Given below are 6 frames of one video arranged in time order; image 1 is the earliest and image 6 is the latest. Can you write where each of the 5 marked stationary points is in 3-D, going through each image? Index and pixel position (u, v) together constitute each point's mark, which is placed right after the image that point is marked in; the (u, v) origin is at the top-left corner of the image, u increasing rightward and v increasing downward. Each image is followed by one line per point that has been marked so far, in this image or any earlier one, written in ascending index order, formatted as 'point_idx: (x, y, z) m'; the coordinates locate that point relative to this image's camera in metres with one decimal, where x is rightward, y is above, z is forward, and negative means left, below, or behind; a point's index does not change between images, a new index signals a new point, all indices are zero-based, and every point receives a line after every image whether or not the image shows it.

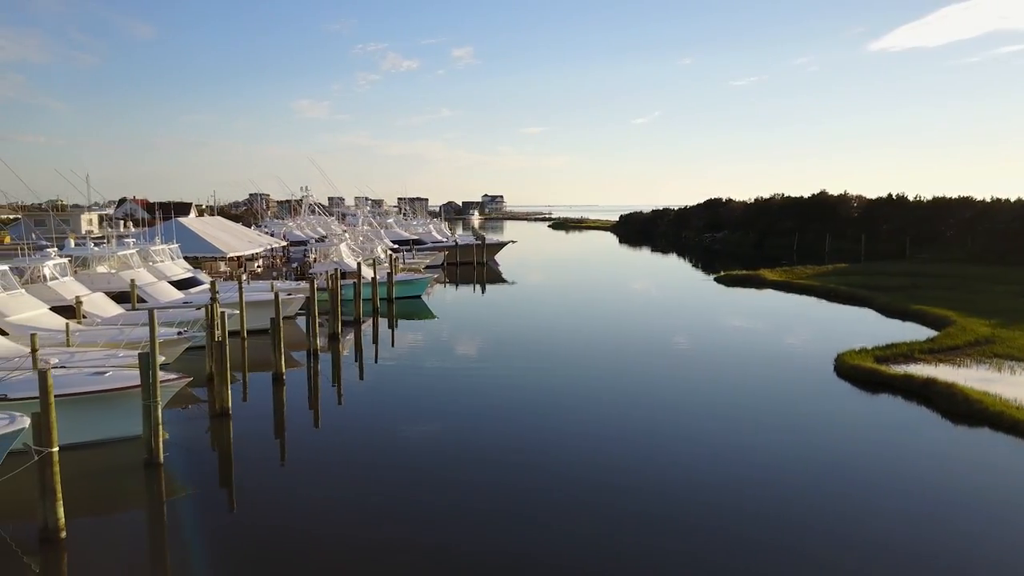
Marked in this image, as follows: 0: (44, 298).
0: (-12.9, -0.2, +18.8) m
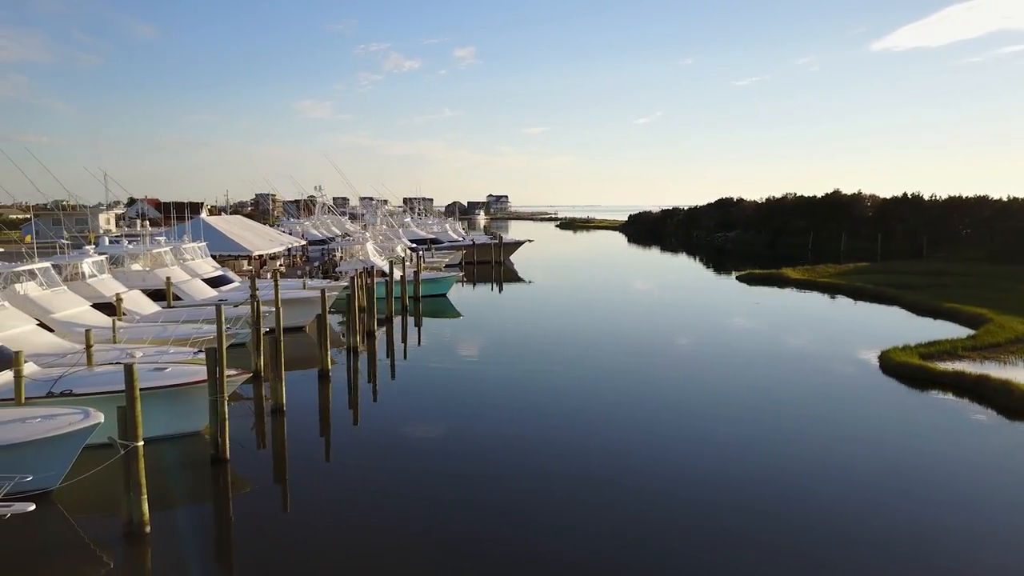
0: (-11.7, -0.2, +18.8) m
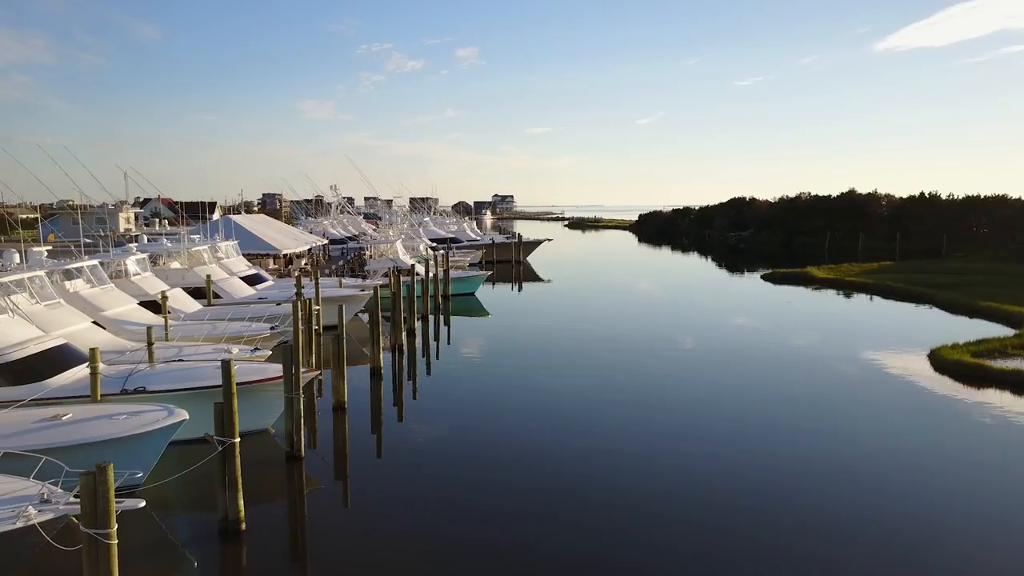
0: (-10.5, -0.1, +18.8) m
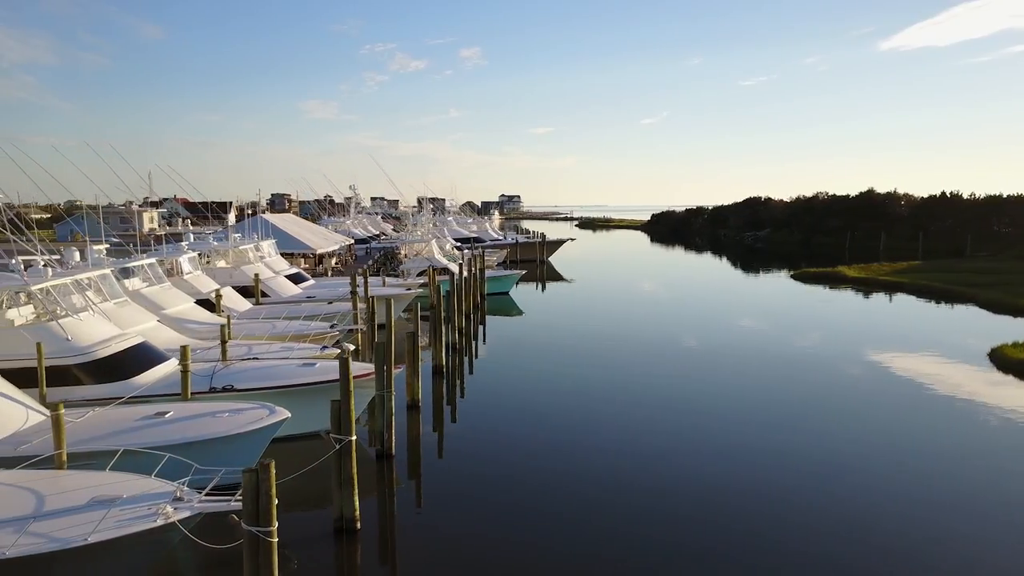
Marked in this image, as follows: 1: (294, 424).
0: (-9.0, -0.1, +18.7) m
1: (-3.9, -2.4, +12.1) m
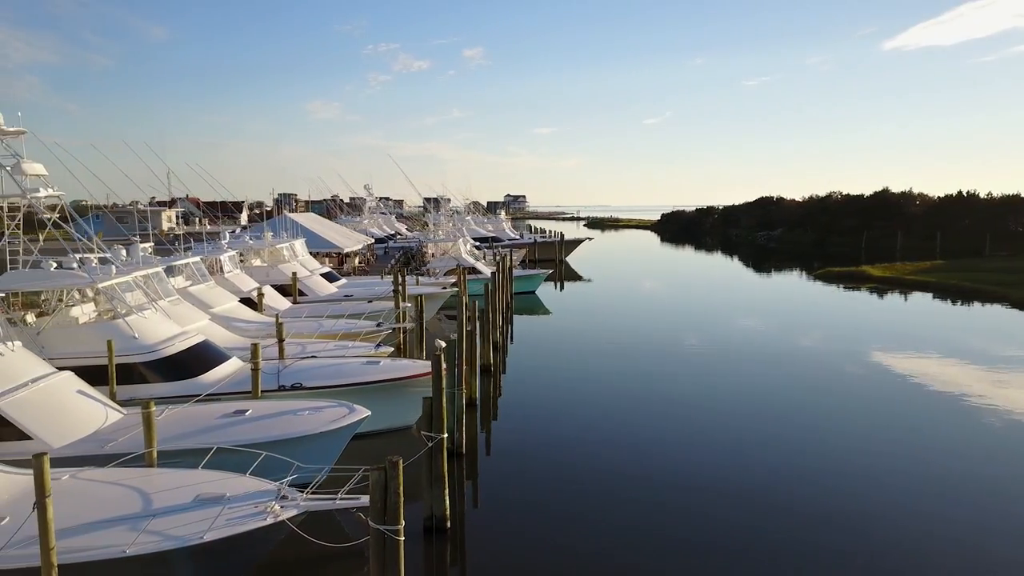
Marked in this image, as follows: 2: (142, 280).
0: (-7.8, 0.0, +18.7) m
1: (-2.8, -2.4, +12.1) m
2: (-7.7, +0.2, +14.1) m
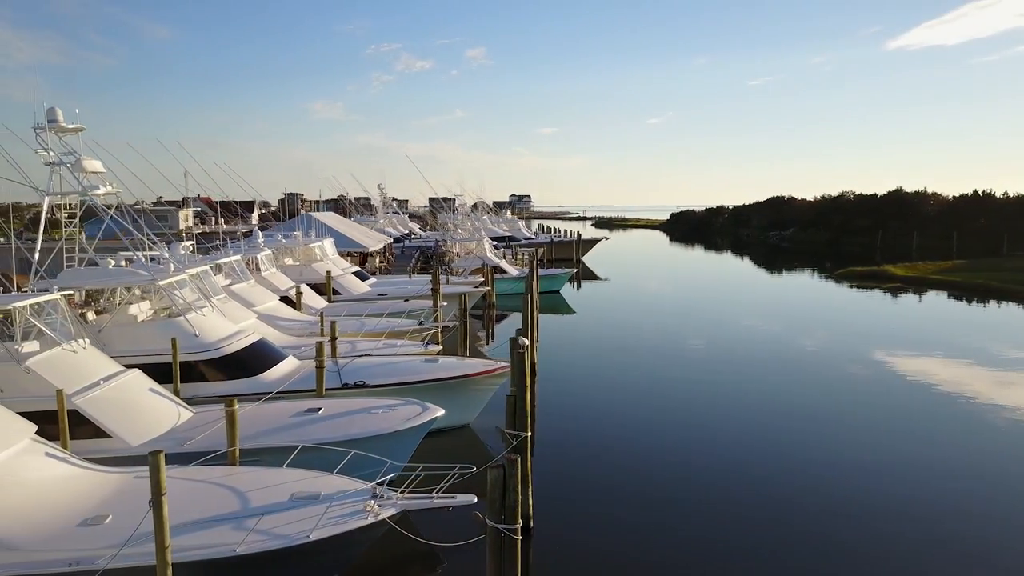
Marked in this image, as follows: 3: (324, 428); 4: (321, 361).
0: (-6.7, 0.0, +18.7) m
1: (-1.7, -2.4, +12.0) m
2: (-6.6, +0.2, +14.1) m
3: (-2.5, -1.9, +9.0) m
4: (-3.1, -1.2, +10.9) m
